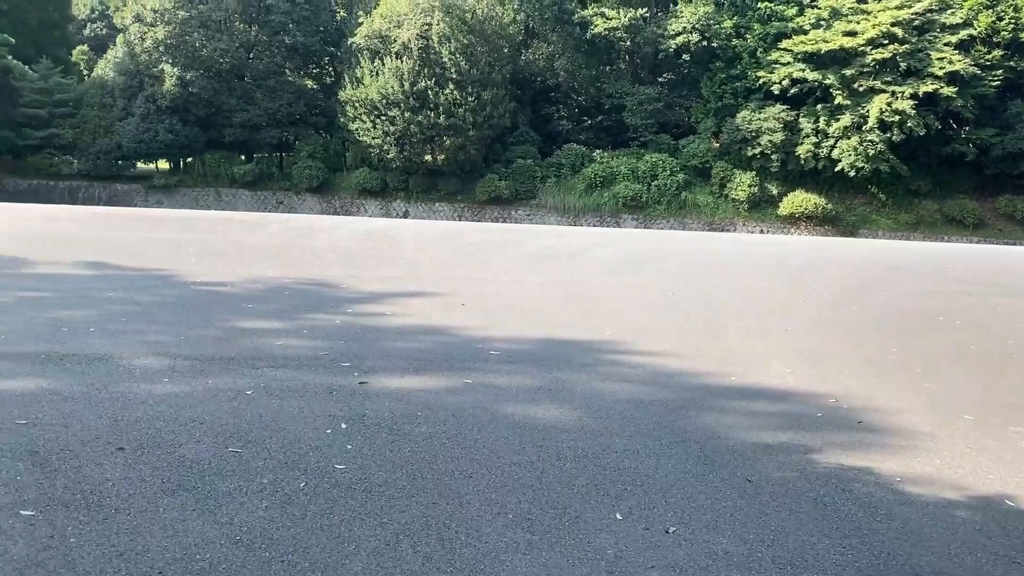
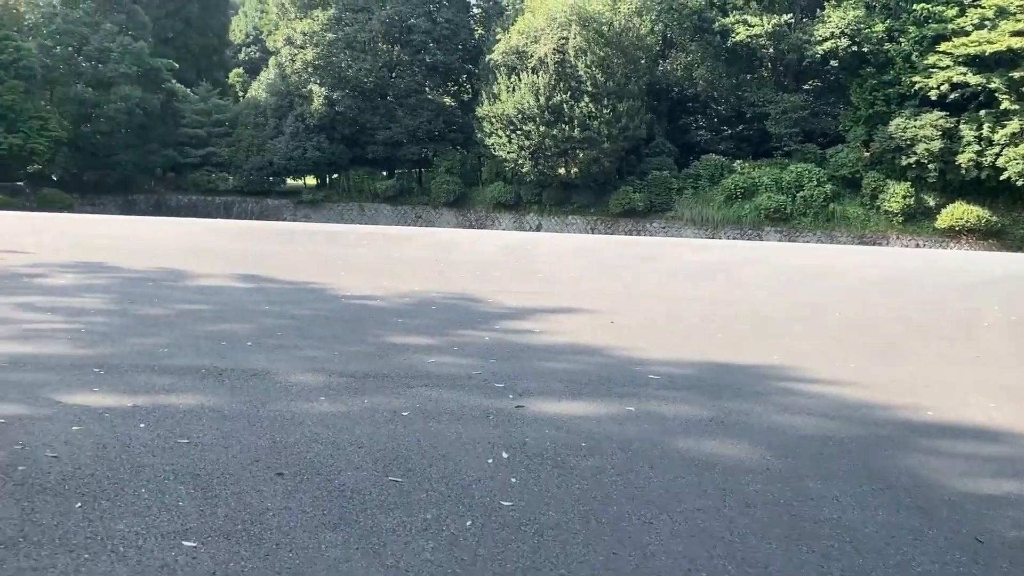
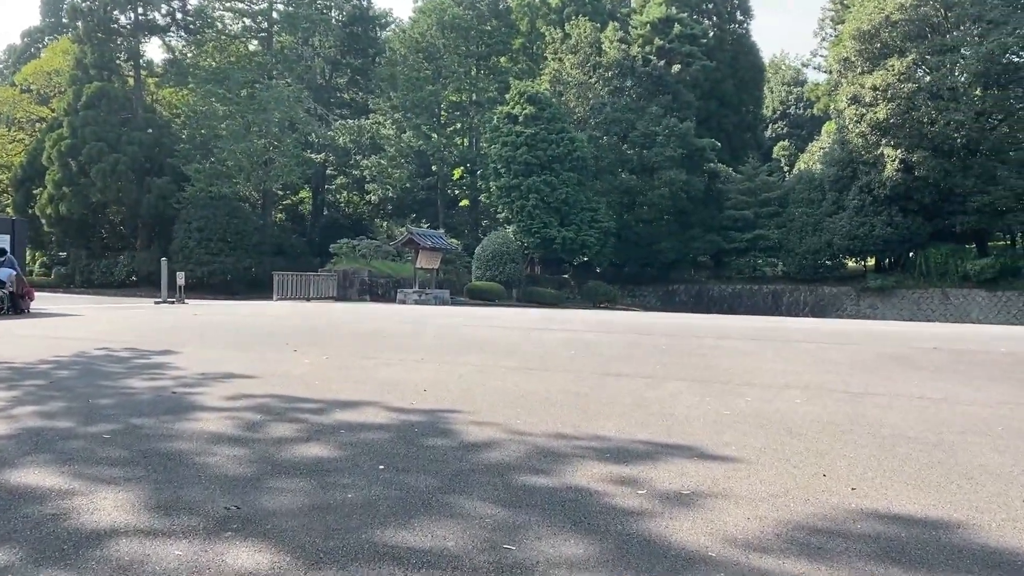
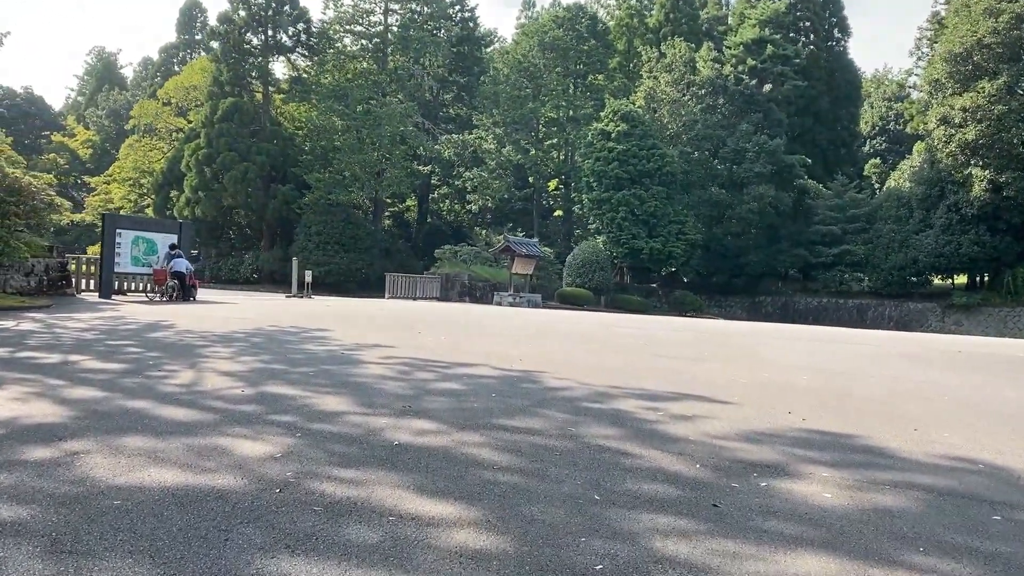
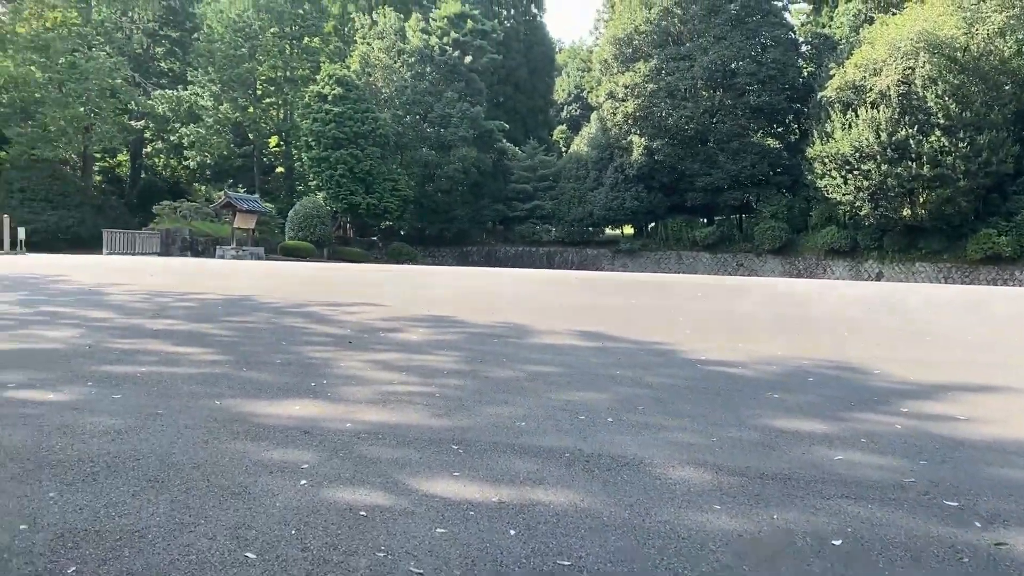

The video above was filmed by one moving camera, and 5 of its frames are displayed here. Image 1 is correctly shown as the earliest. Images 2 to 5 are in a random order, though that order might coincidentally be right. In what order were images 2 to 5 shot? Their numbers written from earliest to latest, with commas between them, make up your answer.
2, 5, 4, 3
